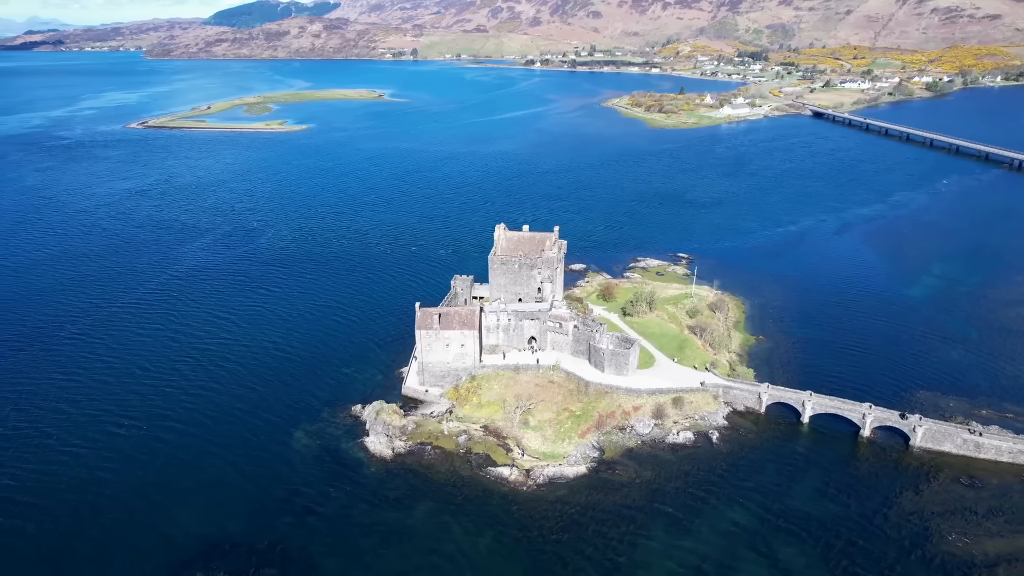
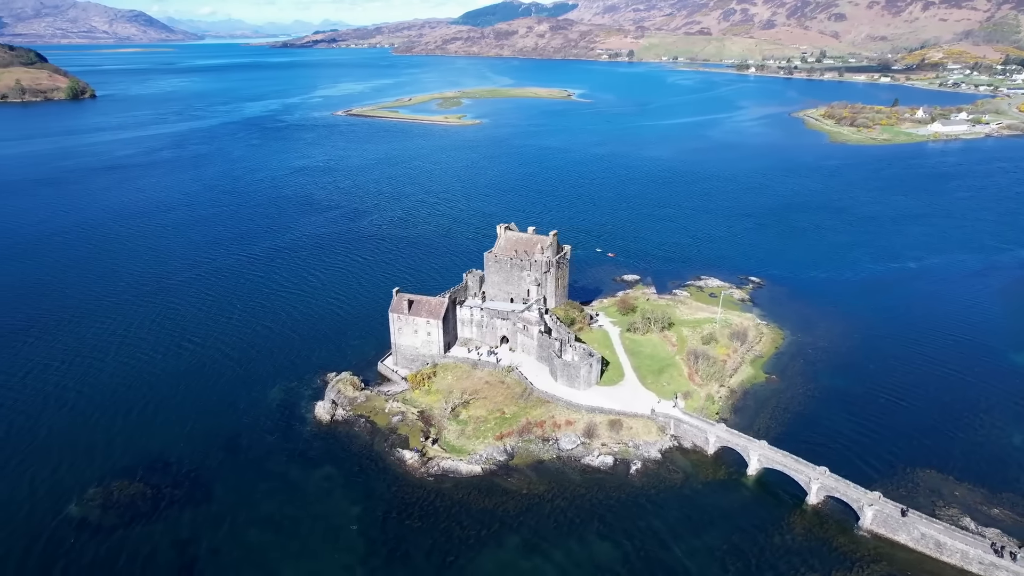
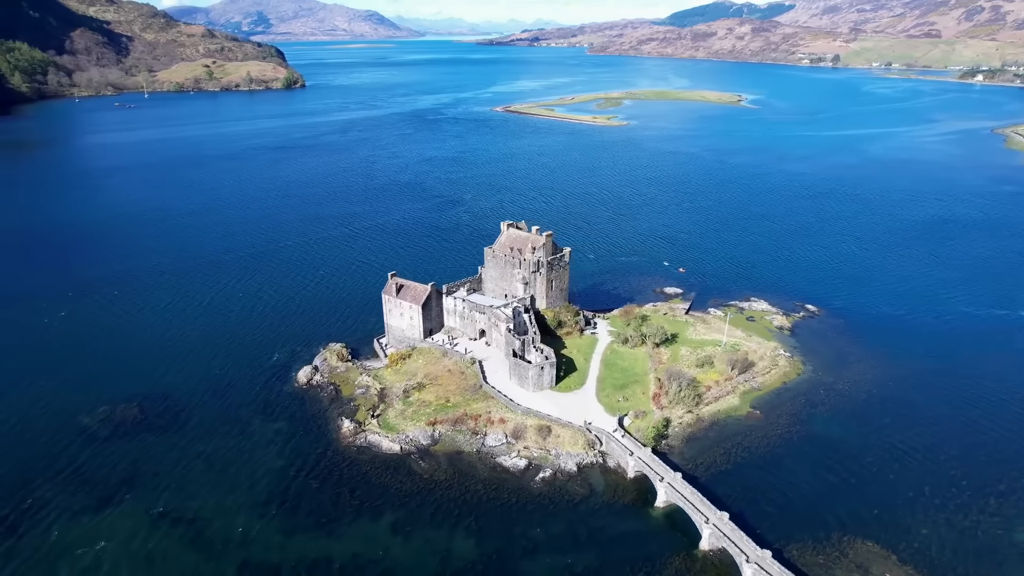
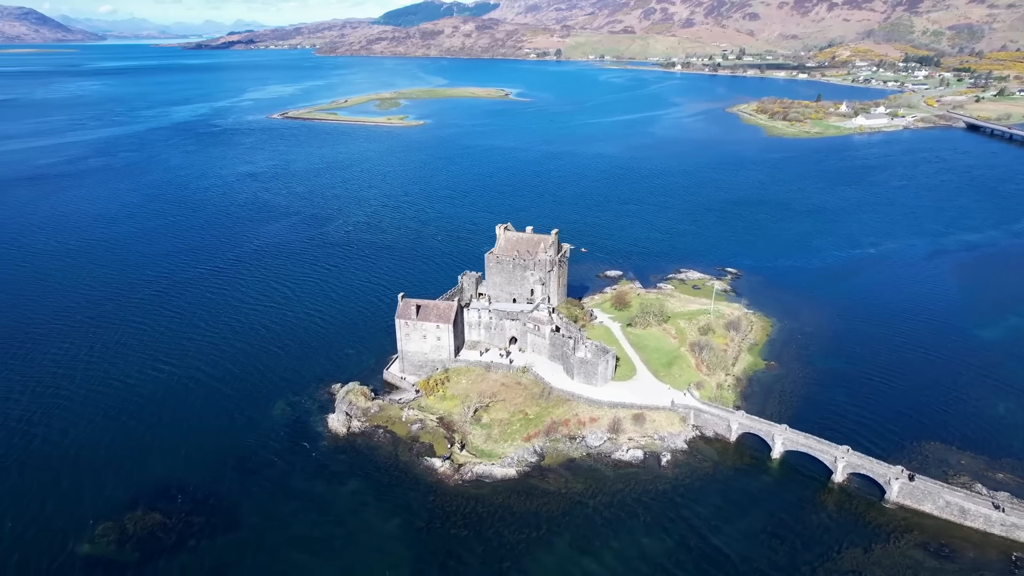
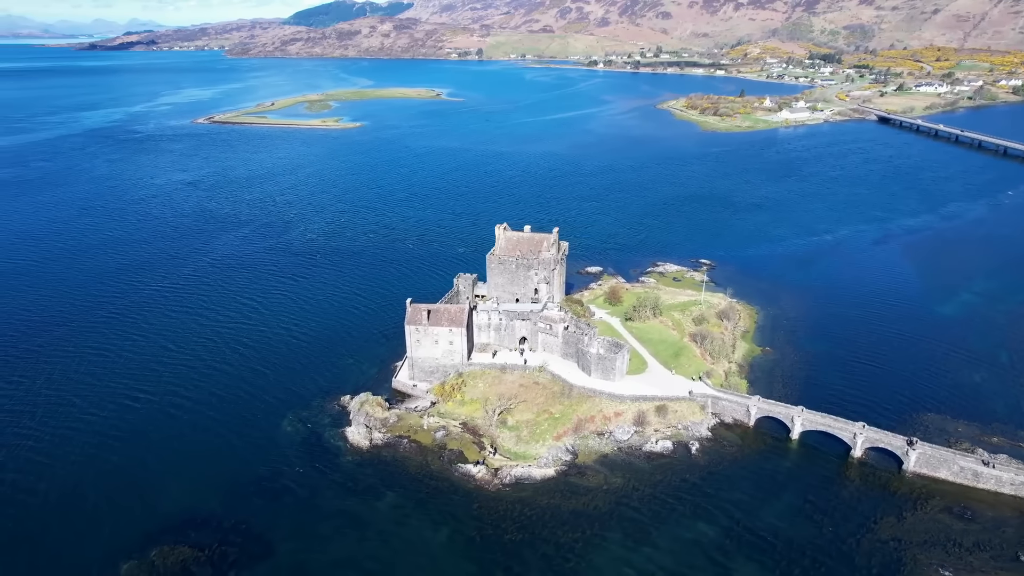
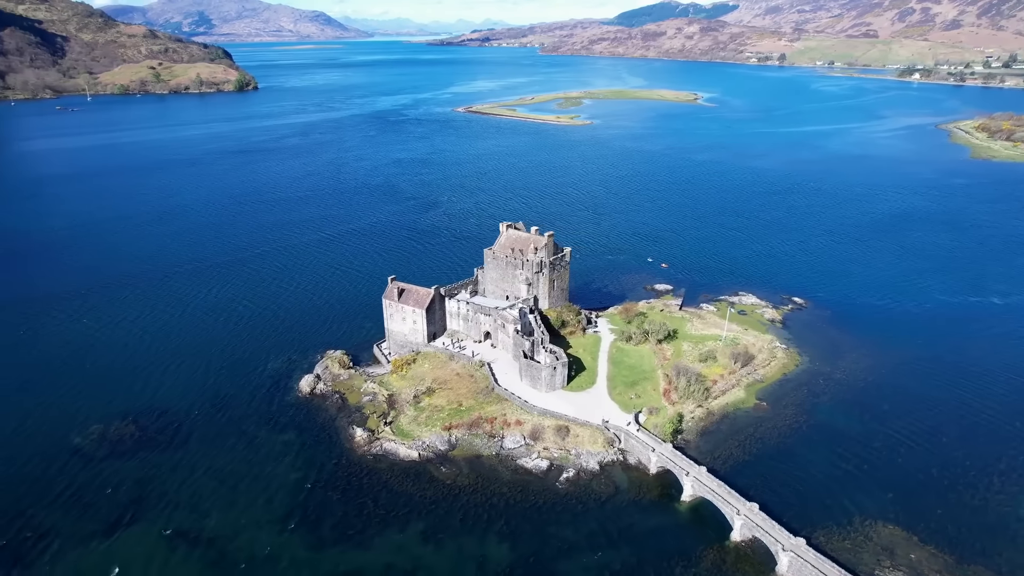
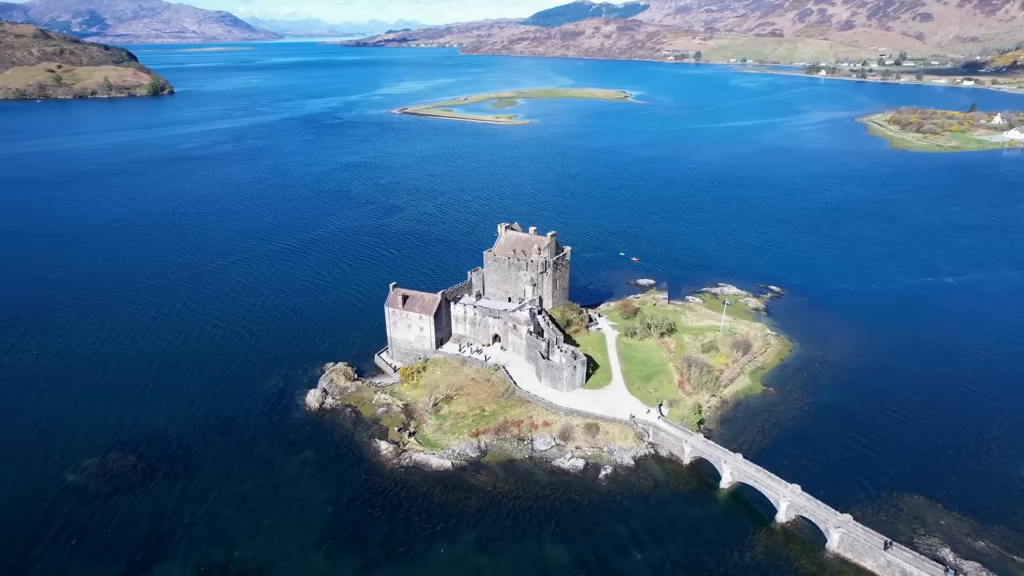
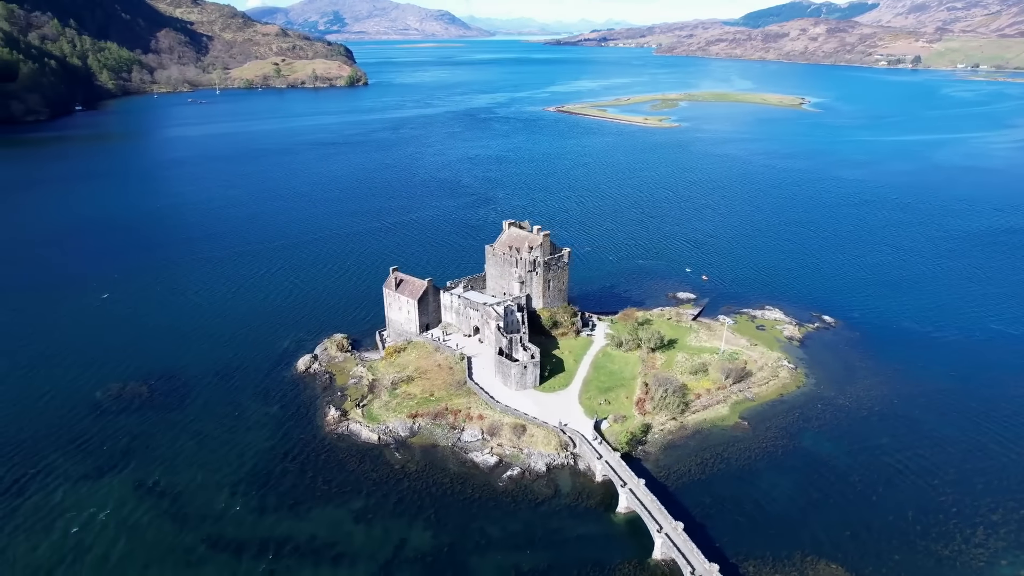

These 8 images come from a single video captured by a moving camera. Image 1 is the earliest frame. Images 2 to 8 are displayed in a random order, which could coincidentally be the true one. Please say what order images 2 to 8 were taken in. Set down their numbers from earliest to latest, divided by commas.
5, 4, 2, 7, 6, 3, 8
